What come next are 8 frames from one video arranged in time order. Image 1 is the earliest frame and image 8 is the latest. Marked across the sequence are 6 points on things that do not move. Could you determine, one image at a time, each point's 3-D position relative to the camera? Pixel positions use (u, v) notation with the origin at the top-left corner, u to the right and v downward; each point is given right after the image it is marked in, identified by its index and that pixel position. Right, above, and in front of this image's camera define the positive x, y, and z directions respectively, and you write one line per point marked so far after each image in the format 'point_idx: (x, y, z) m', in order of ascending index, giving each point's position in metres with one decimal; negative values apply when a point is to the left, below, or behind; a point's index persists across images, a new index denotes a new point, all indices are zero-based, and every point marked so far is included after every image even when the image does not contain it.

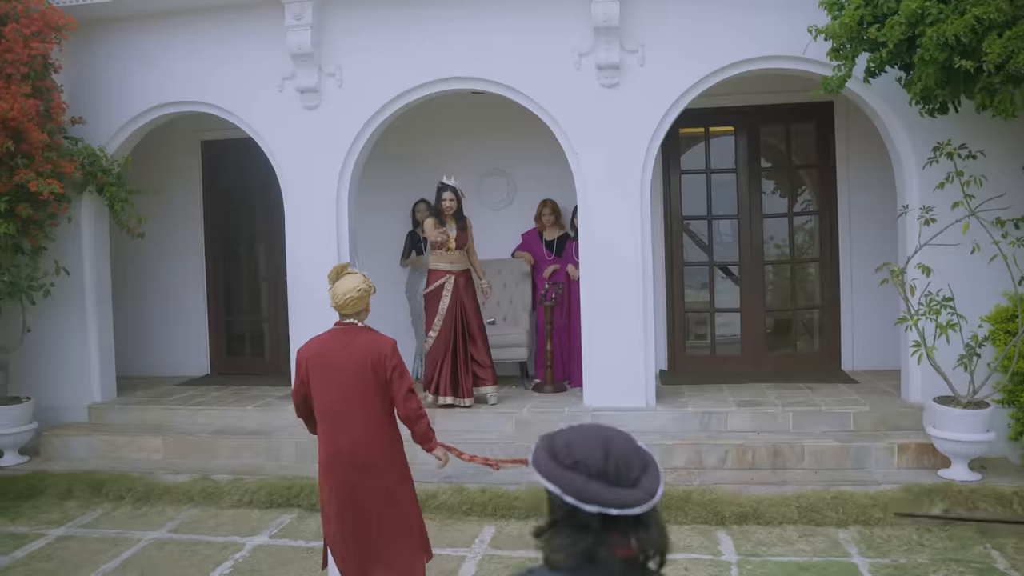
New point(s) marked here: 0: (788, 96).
0: (+1.9, +1.4, +5.8) m
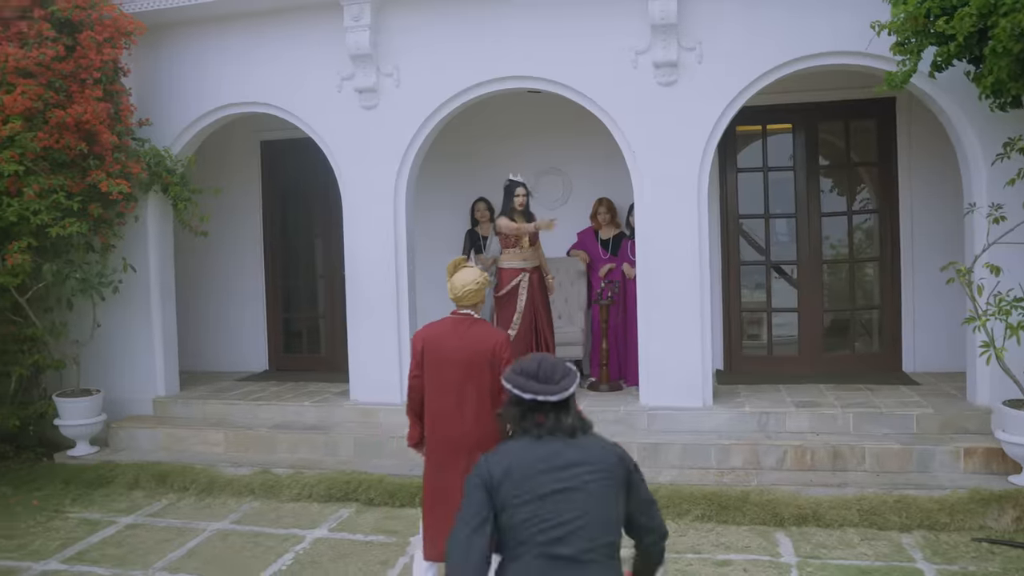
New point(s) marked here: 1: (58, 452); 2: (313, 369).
0: (+2.3, +1.4, +5.7) m
1: (-3.0, -1.1, +5.6) m
2: (-1.6, -0.7, +6.8) m
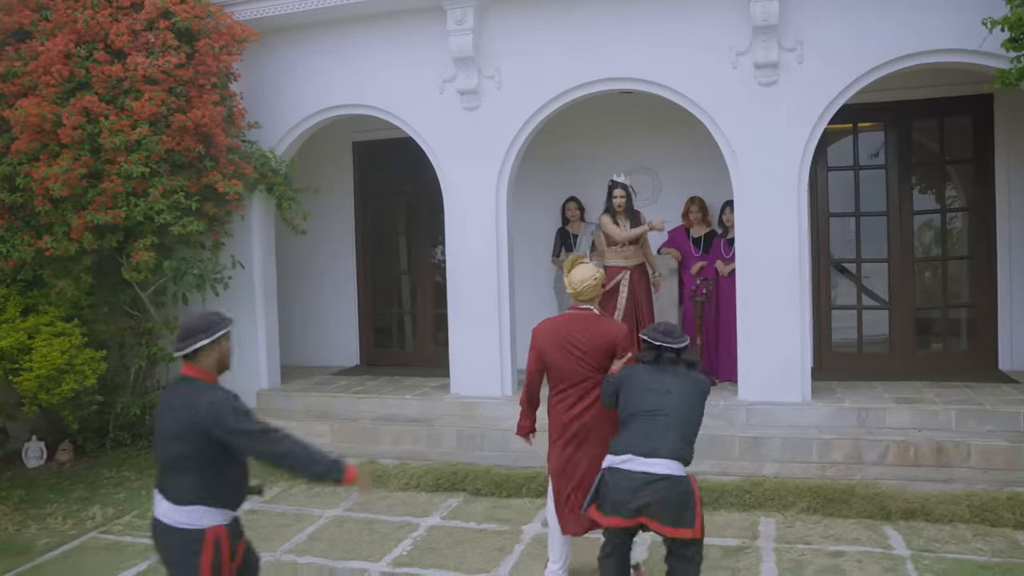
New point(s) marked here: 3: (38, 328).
0: (+3.0, +1.4, +5.7) m
1: (-2.4, -1.1, +5.8) m
2: (-0.9, -0.6, +7.0) m
3: (-2.9, -0.2, +5.1) m
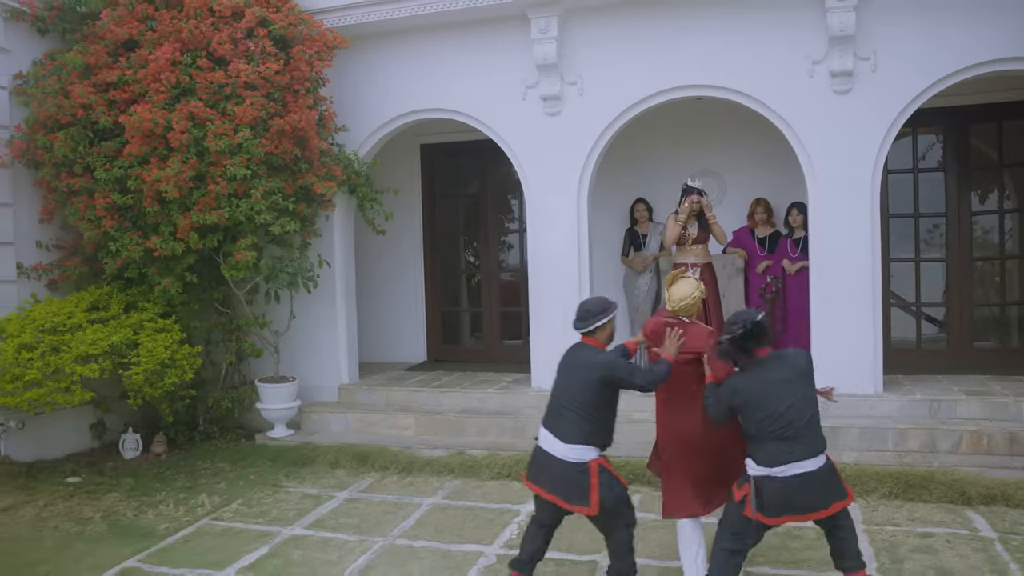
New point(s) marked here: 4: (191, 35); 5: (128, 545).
0: (+3.5, +1.4, +5.9) m
1: (-1.8, -1.1, +6.0) m
2: (-0.3, -0.6, +7.2) m
3: (-2.4, -0.2, +5.3) m
4: (-2.0, +1.6, +5.1) m
5: (-2.1, -1.4, +4.4) m
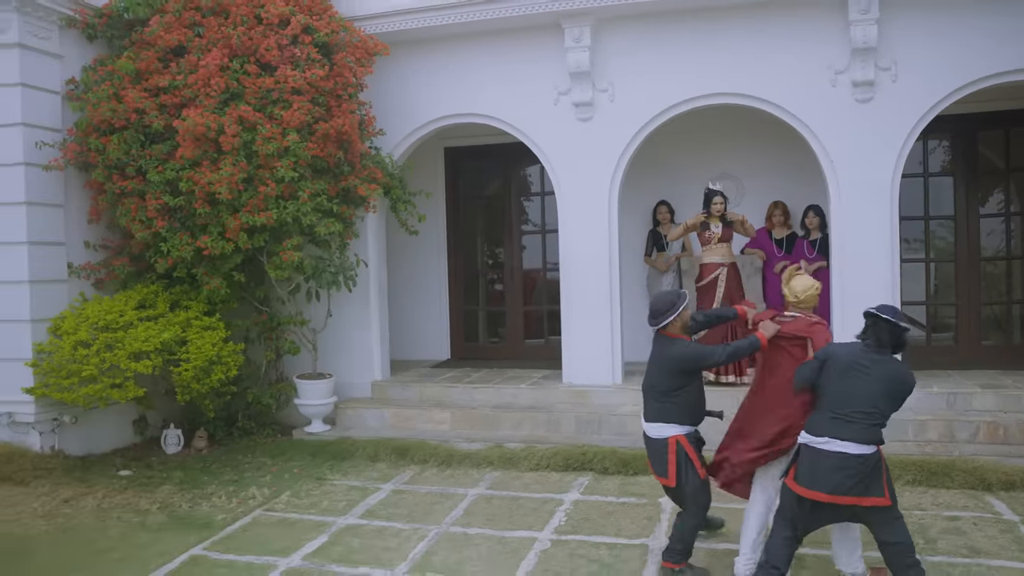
0: (+3.7, +1.4, +6.2) m
1: (-1.6, -1.1, +6.2) m
2: (-0.2, -0.6, +7.4) m
3: (-2.1, -0.2, +5.5) m
4: (-1.8, +1.6, +5.3) m
5: (-1.8, -1.4, +4.6) m
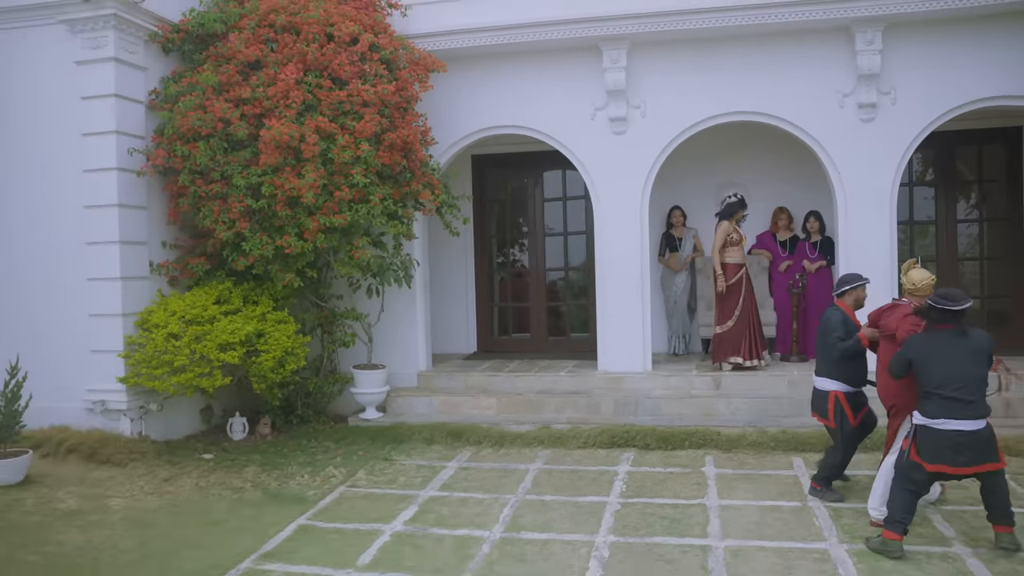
0: (+4.0, +1.4, +7.1) m
1: (-1.3, -1.0, +6.7) m
2: (+0.1, -0.6, +8.0) m
3: (-1.8, -0.2, +5.9) m
4: (-1.4, +1.6, +5.8) m
5: (-1.4, -1.3, +5.0) m
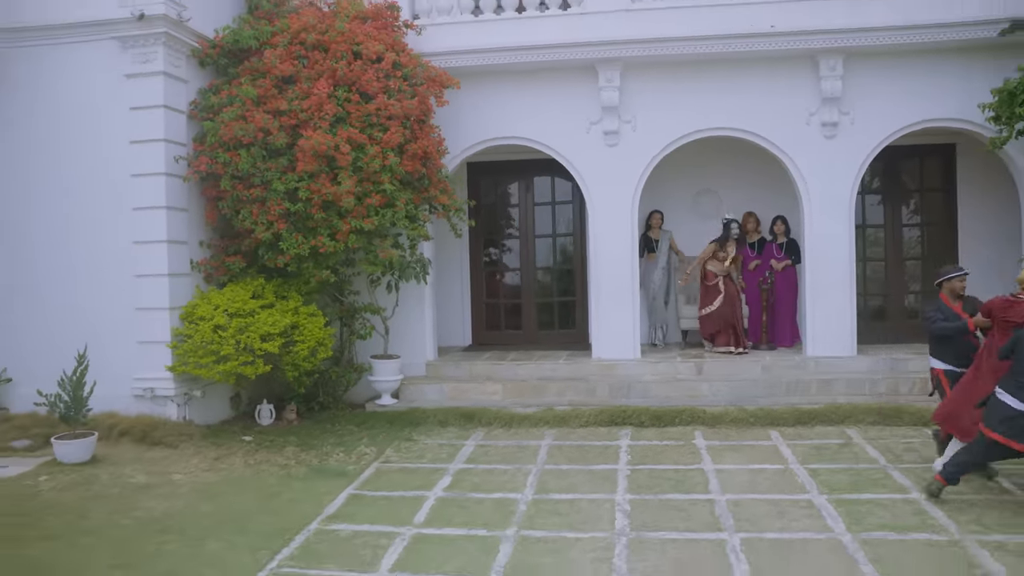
0: (+4.0, +1.5, +8.1) m
1: (-1.3, -1.0, +7.2) m
2: (0.0, -0.6, +8.6) m
3: (-1.7, -0.2, +6.4) m
4: (-1.3, +1.6, +6.4) m
5: (-1.2, -1.3, +5.6) m
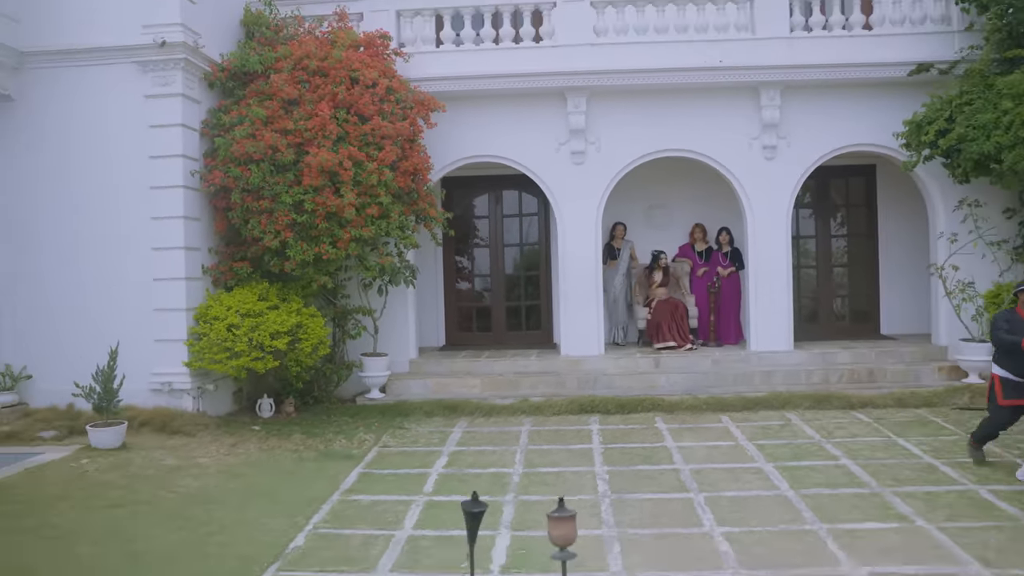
0: (+3.7, +1.4, +9.2) m
1: (-1.5, -1.0, +7.9) m
2: (-0.3, -0.6, +9.4) m
3: (-1.8, -0.2, +7.1) m
4: (-1.4, +1.6, +7.0) m
5: (-1.3, -1.3, +6.3) m
